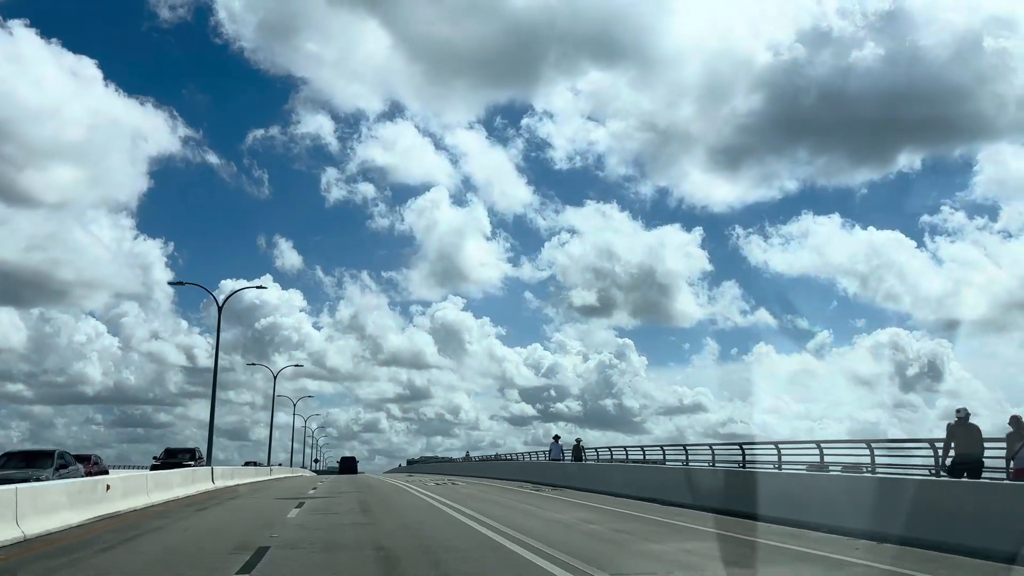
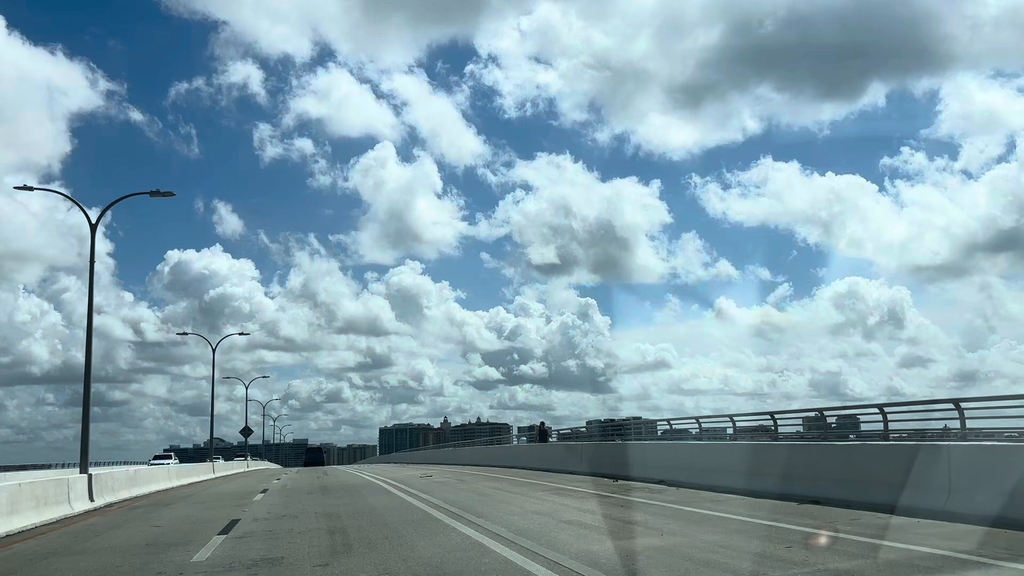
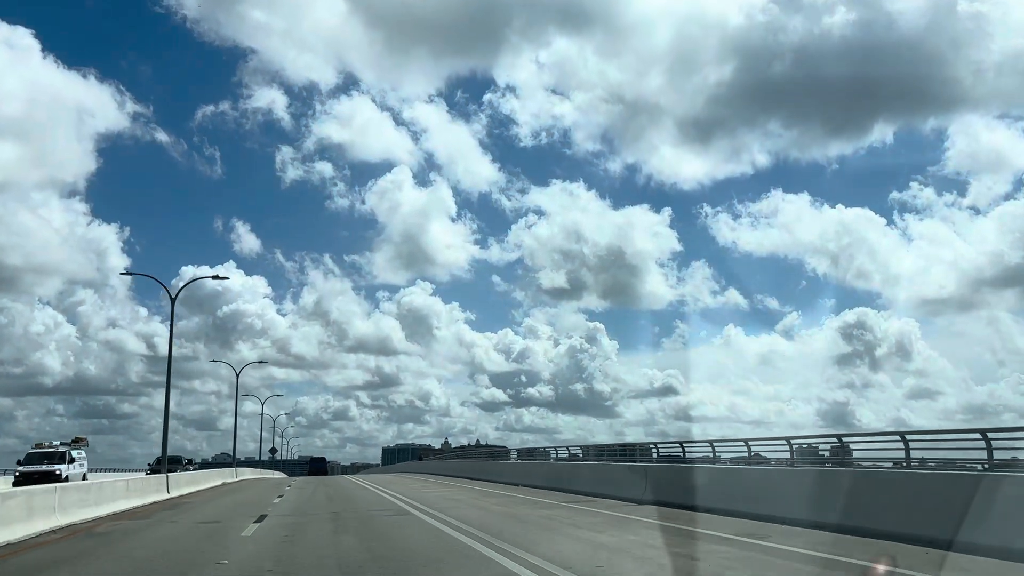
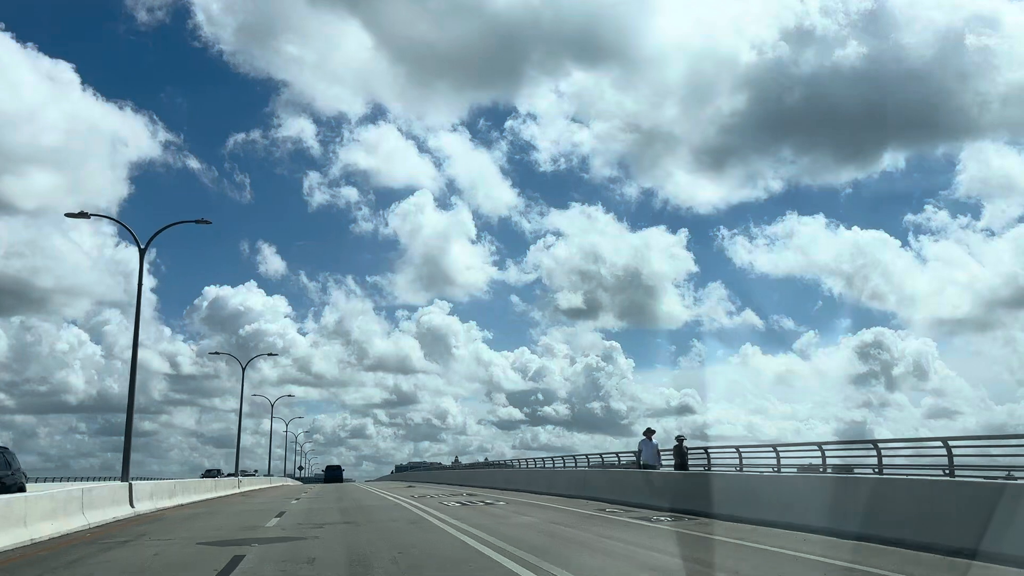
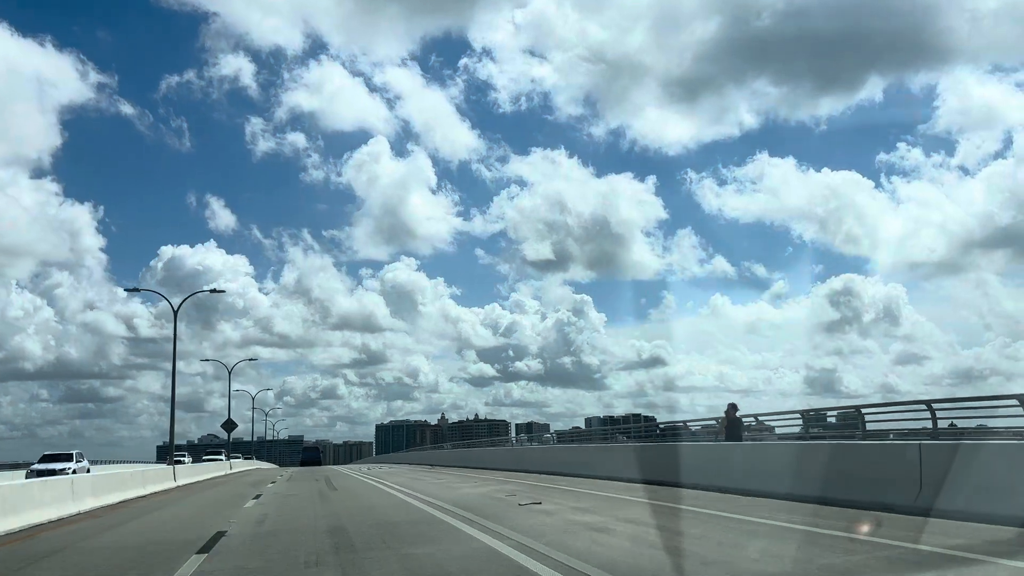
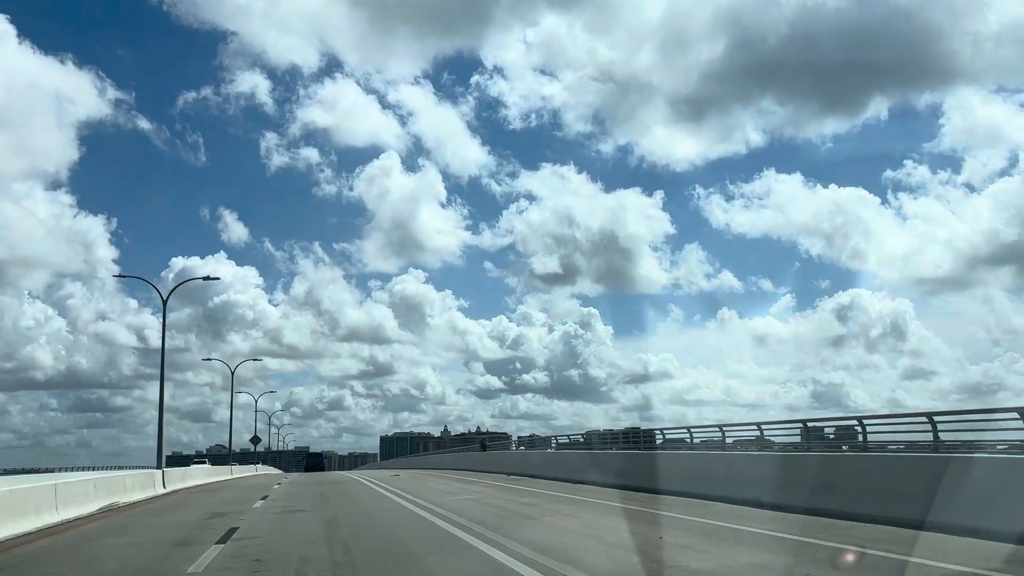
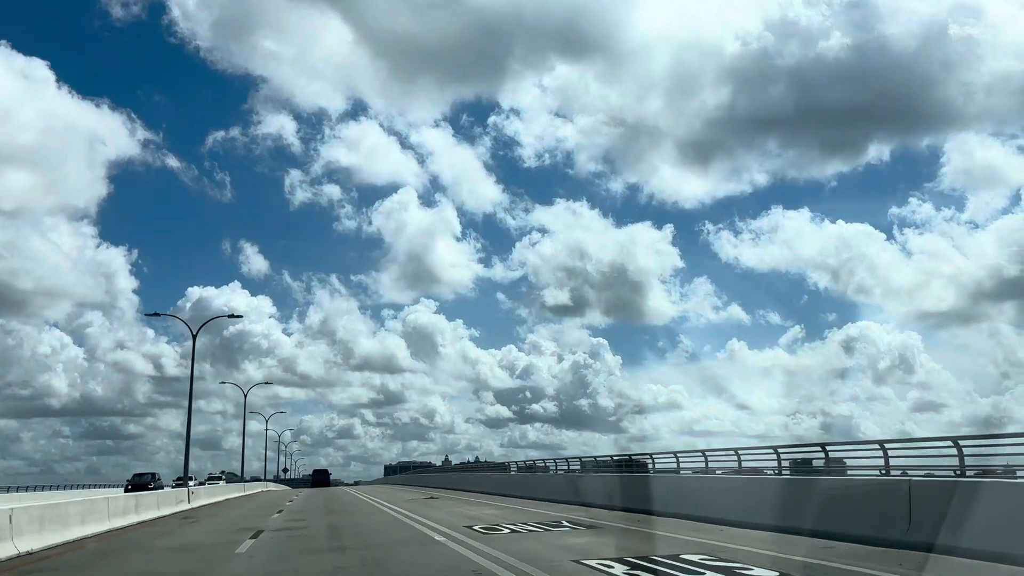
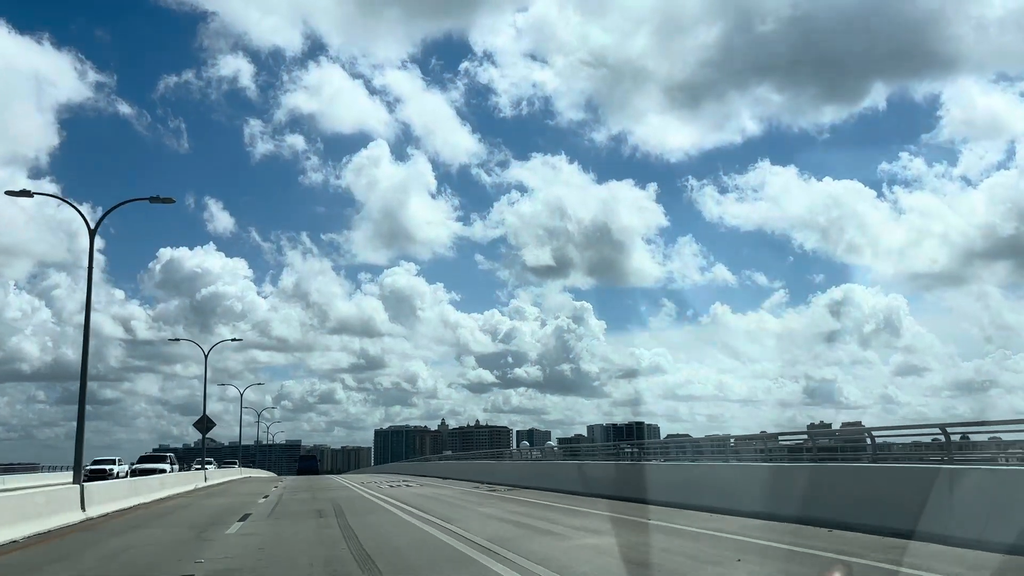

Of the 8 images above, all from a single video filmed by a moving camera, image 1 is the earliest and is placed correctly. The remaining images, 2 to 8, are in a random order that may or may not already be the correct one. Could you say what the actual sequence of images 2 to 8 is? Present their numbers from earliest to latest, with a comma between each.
4, 7, 3, 6, 2, 5, 8
